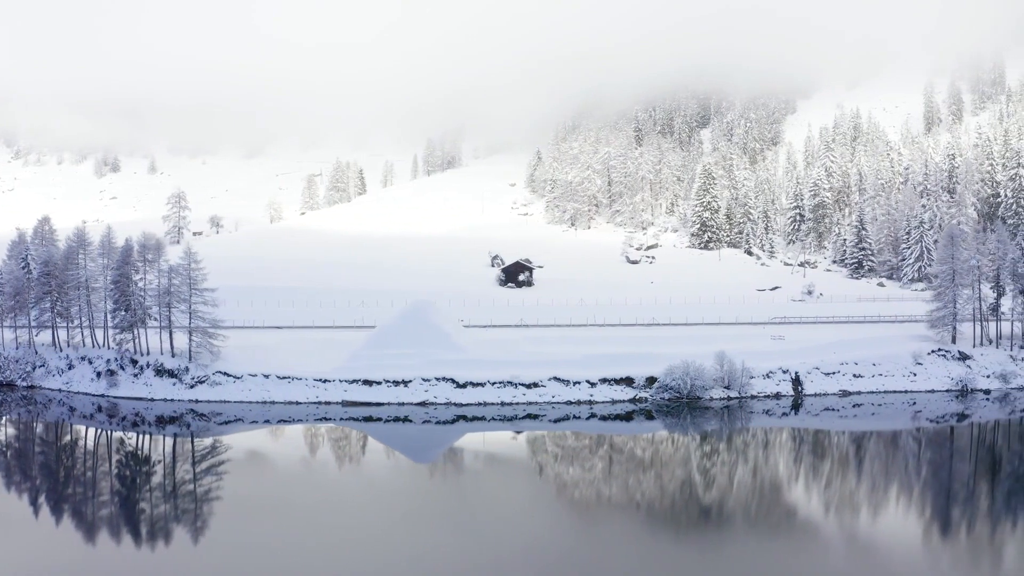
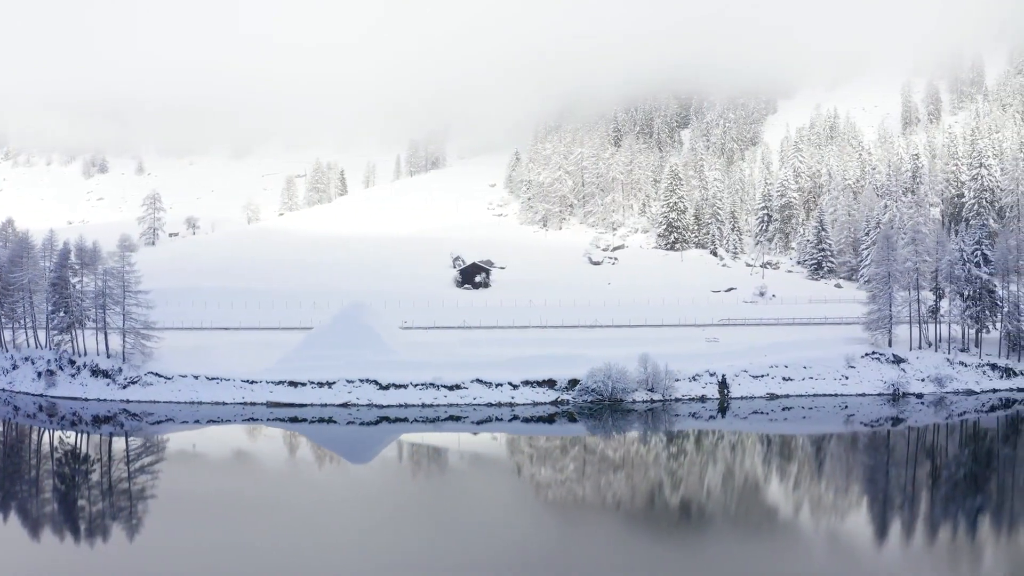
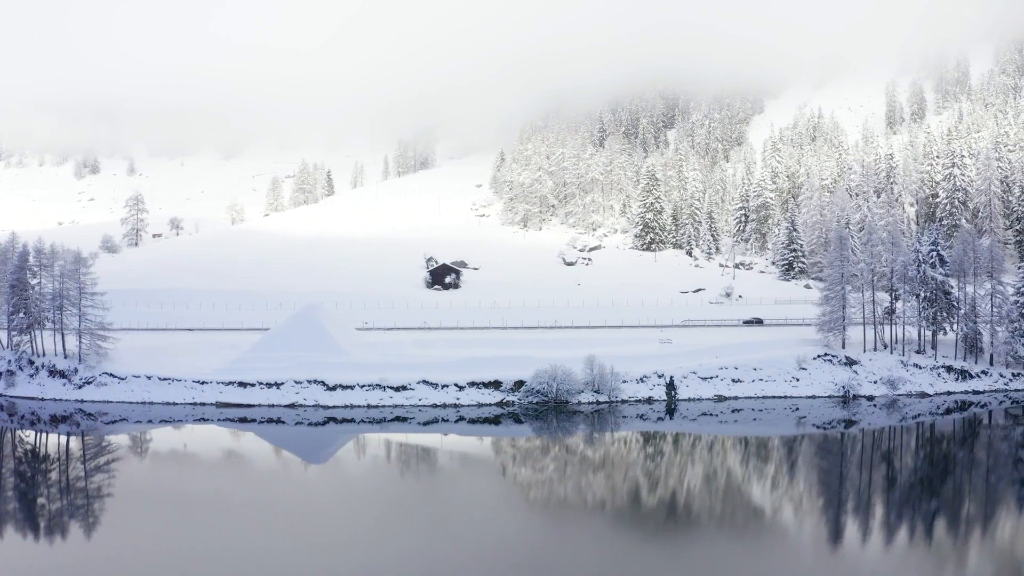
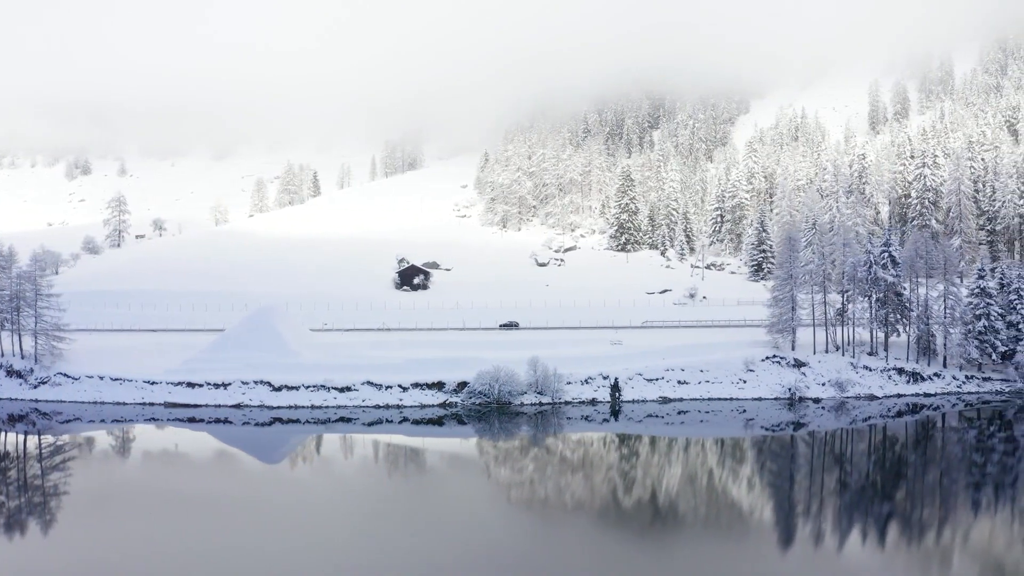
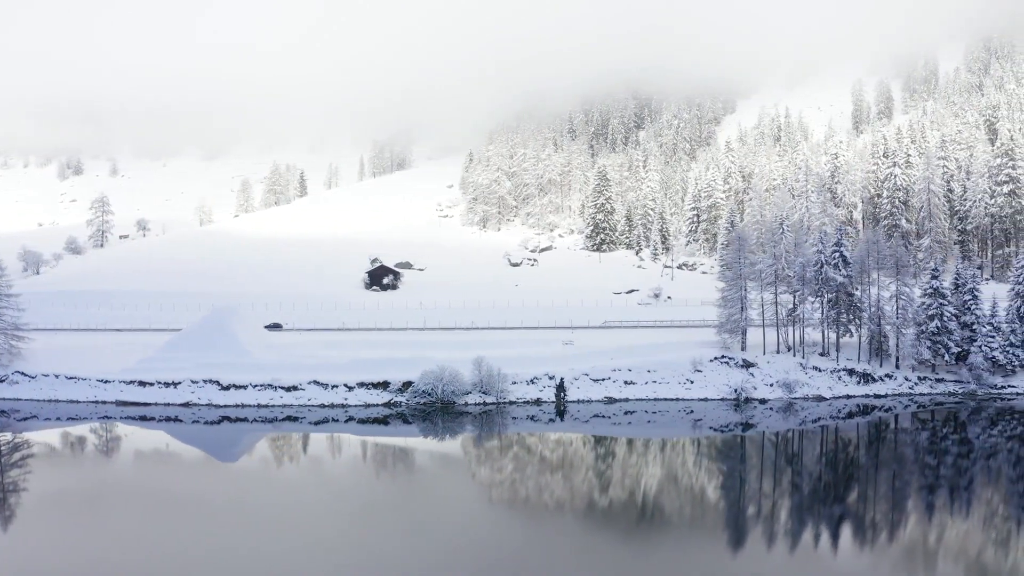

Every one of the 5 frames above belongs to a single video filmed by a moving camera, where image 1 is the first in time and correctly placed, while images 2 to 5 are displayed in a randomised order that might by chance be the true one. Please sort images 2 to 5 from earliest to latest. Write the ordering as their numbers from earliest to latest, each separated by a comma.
2, 3, 4, 5
